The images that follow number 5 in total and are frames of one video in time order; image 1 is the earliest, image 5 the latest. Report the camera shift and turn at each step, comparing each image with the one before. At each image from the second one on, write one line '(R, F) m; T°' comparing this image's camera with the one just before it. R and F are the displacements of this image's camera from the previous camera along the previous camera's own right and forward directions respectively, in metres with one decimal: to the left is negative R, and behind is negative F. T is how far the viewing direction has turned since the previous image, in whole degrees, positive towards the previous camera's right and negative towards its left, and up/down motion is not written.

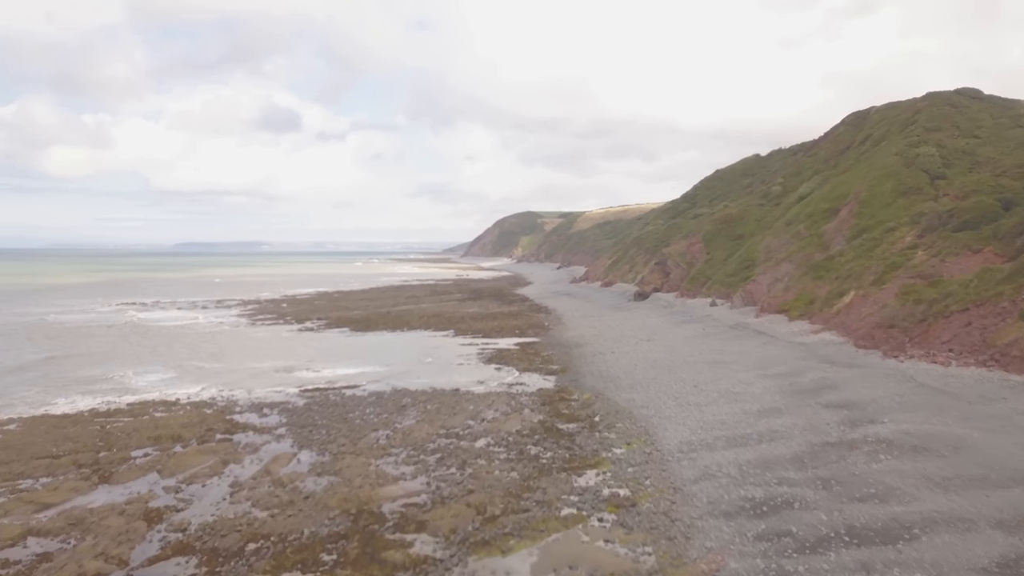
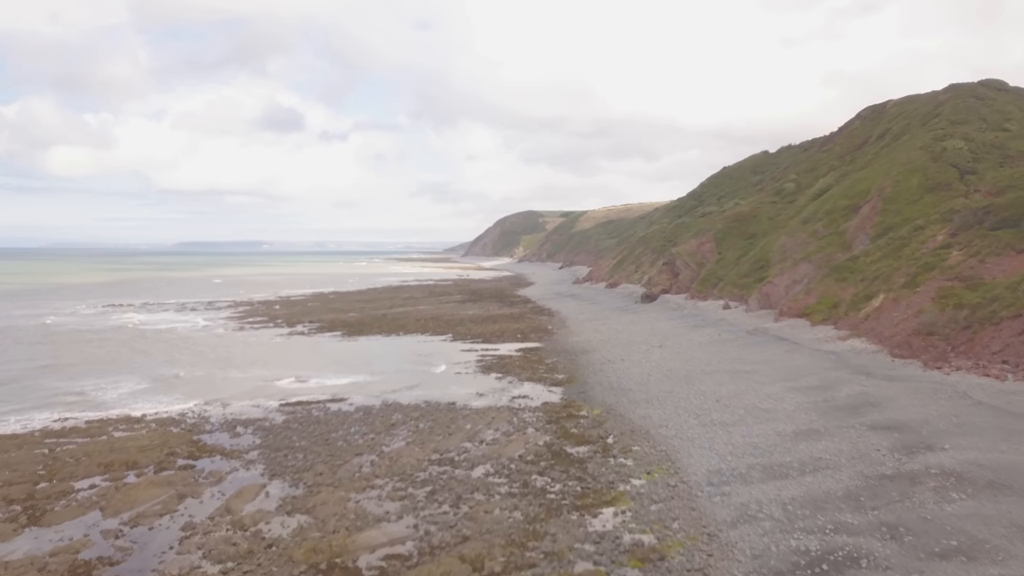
(0.0, +2.3) m; 0°
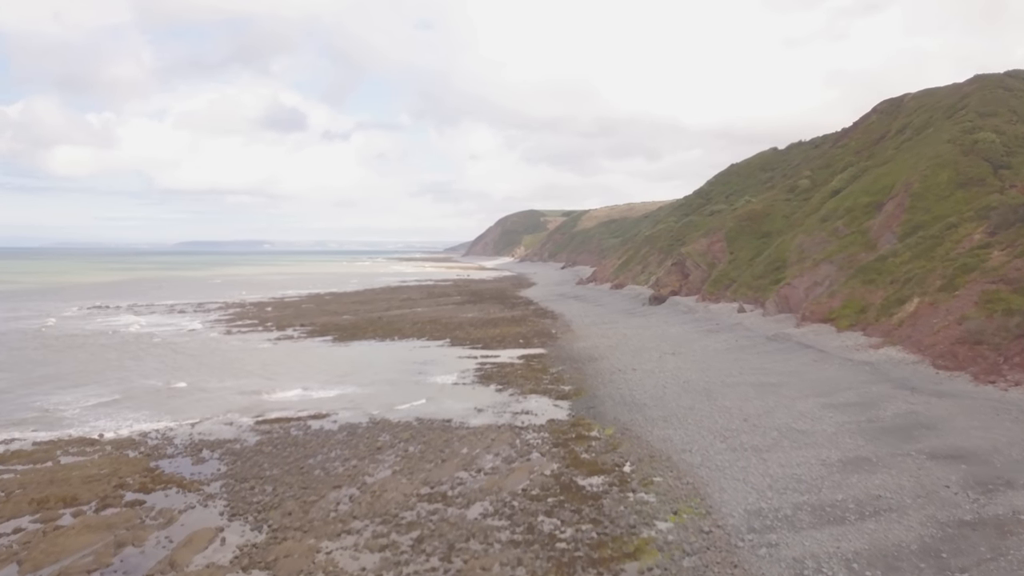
(0.0, +2.3) m; 0°
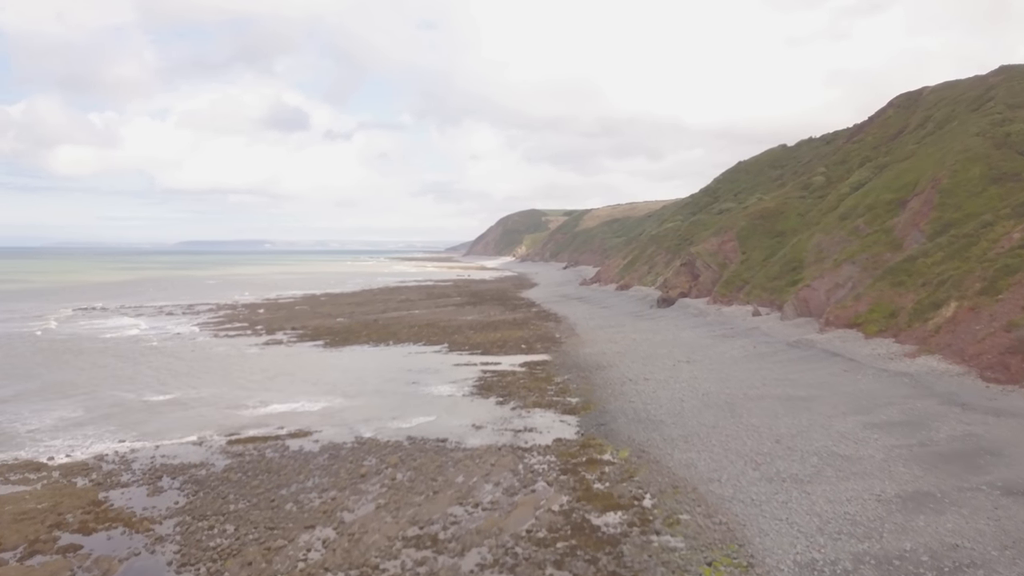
(0.0, +2.1) m; 0°
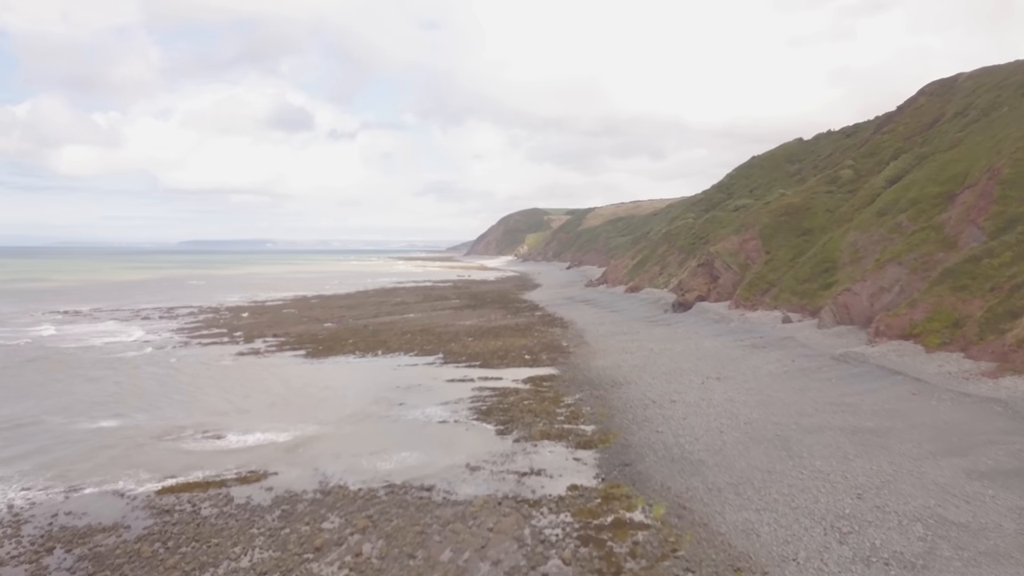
(0.0, +3.8) m; 0°
